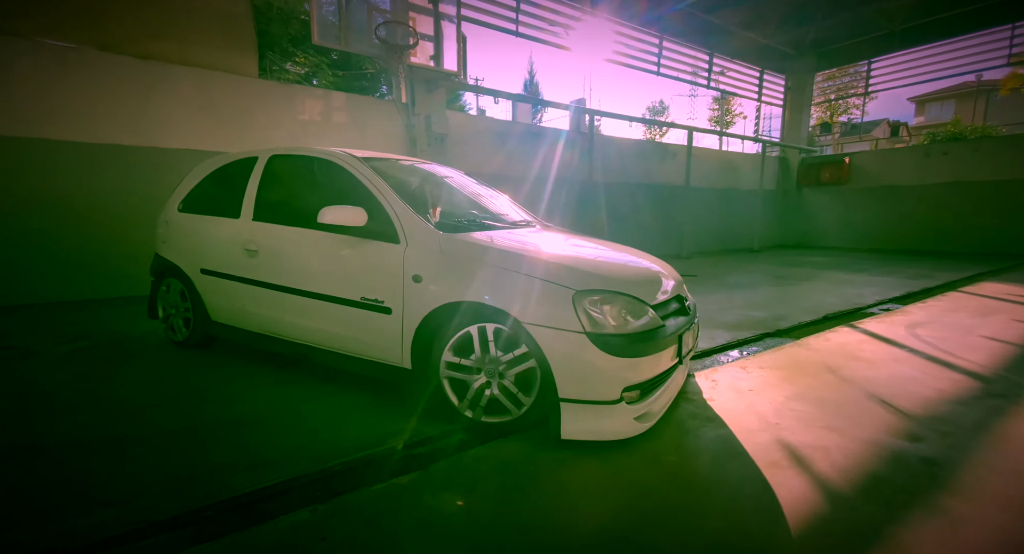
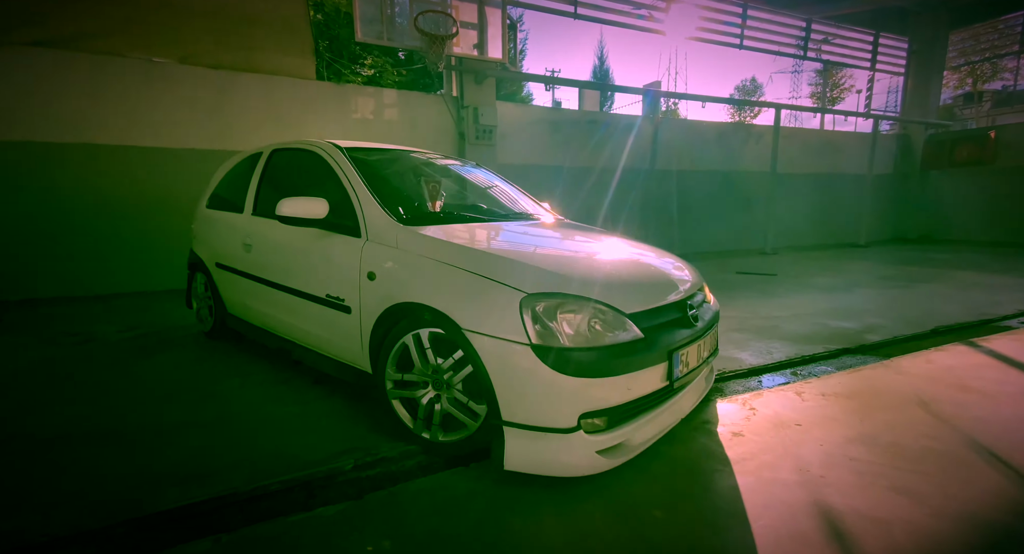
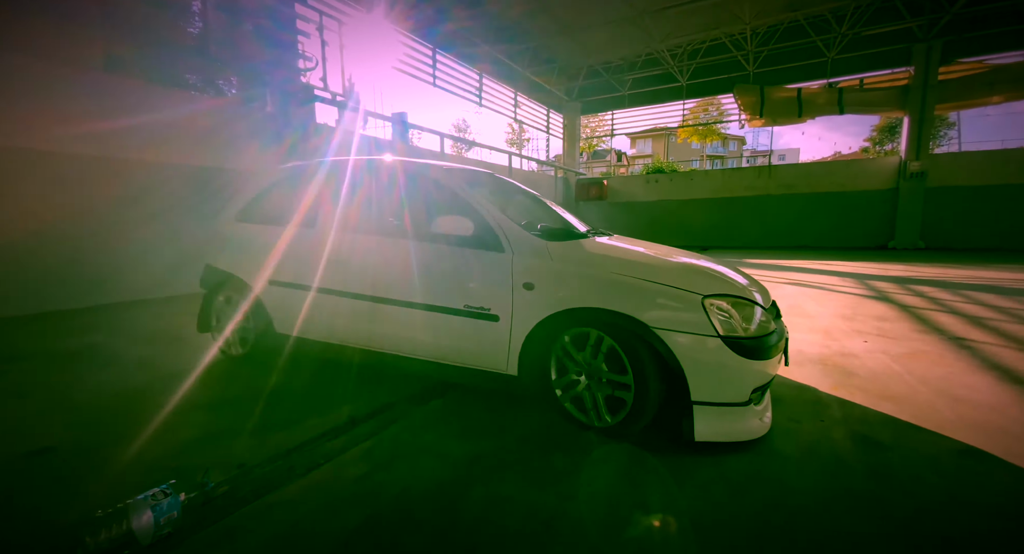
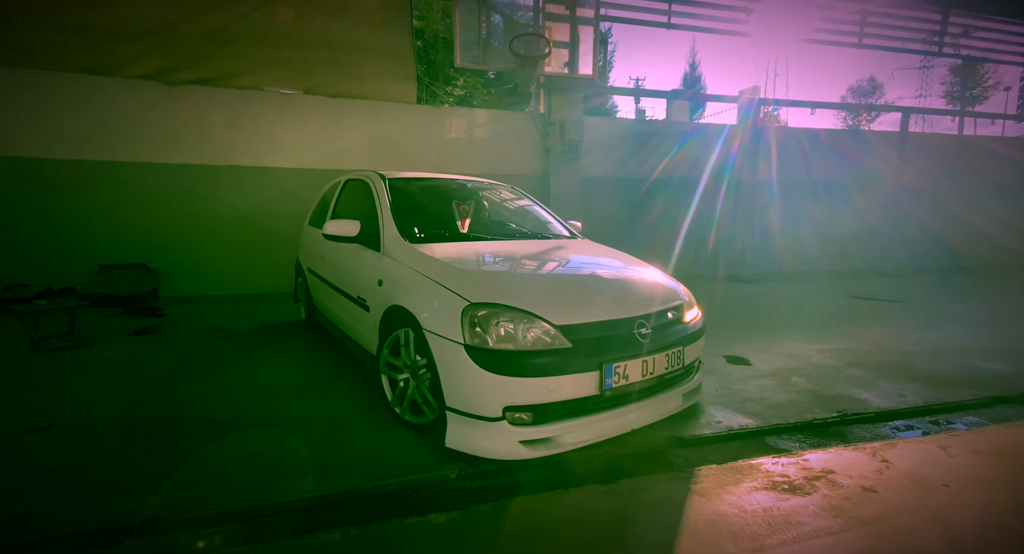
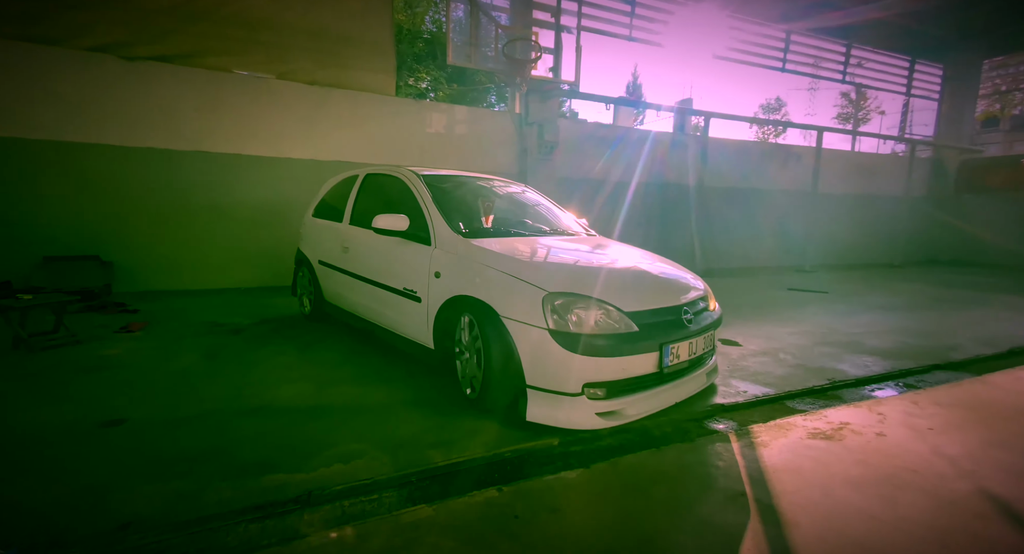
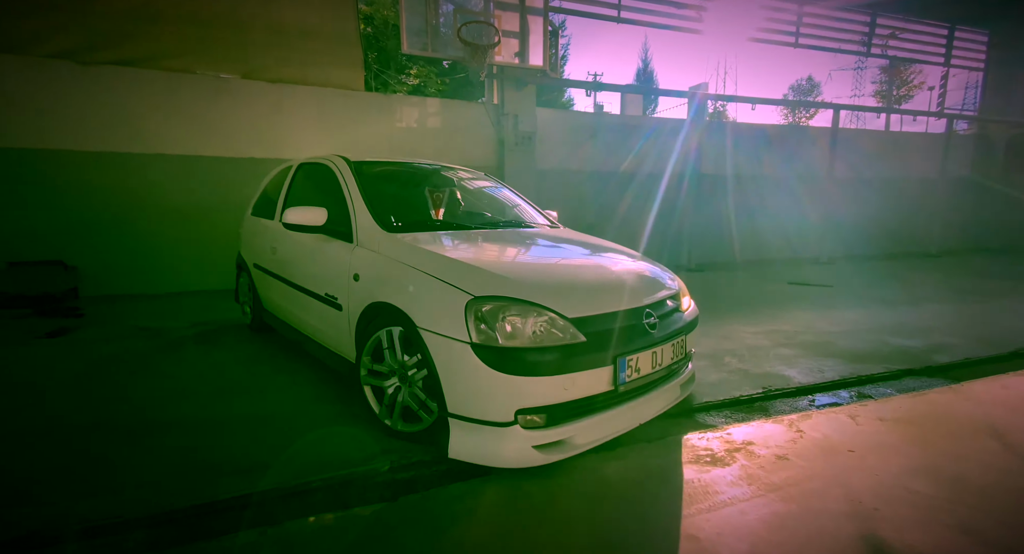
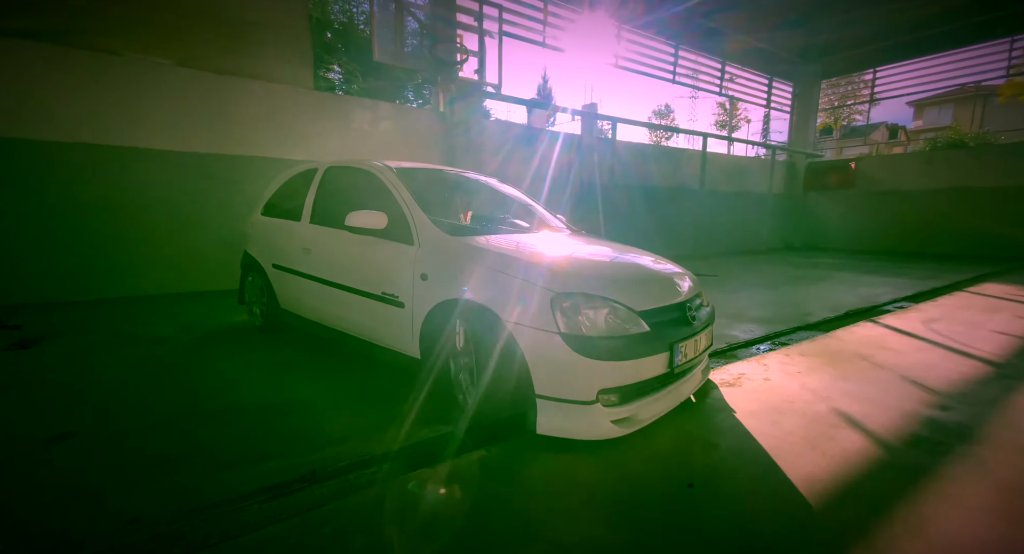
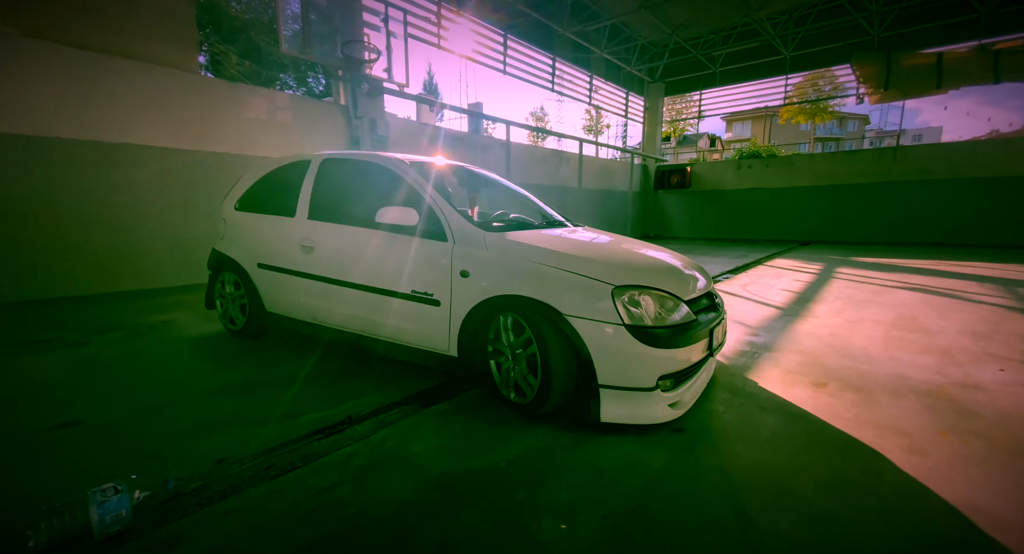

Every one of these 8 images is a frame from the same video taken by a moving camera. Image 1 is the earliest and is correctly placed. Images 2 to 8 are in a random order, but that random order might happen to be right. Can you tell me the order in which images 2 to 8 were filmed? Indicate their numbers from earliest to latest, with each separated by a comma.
2, 6, 4, 5, 7, 8, 3
